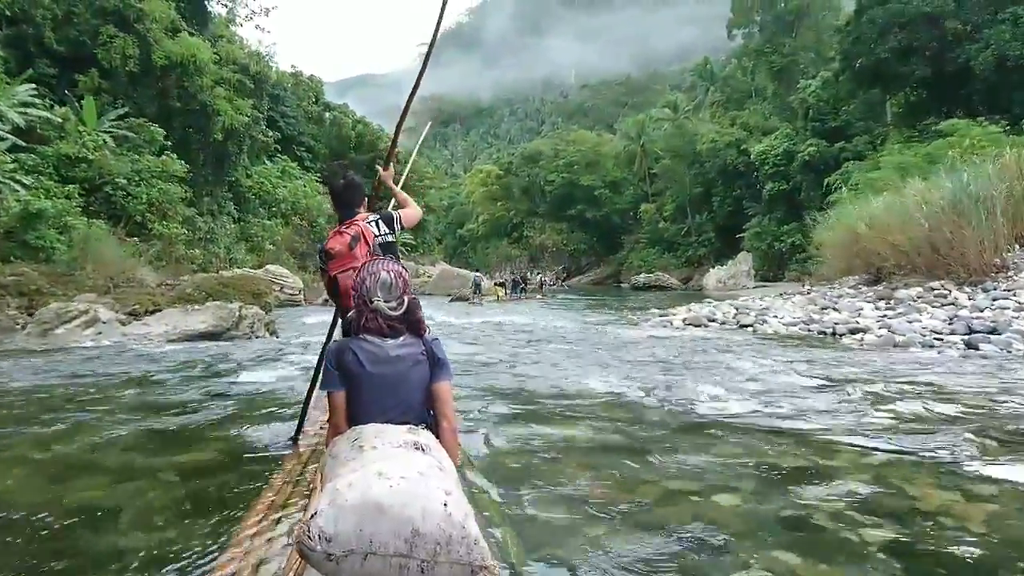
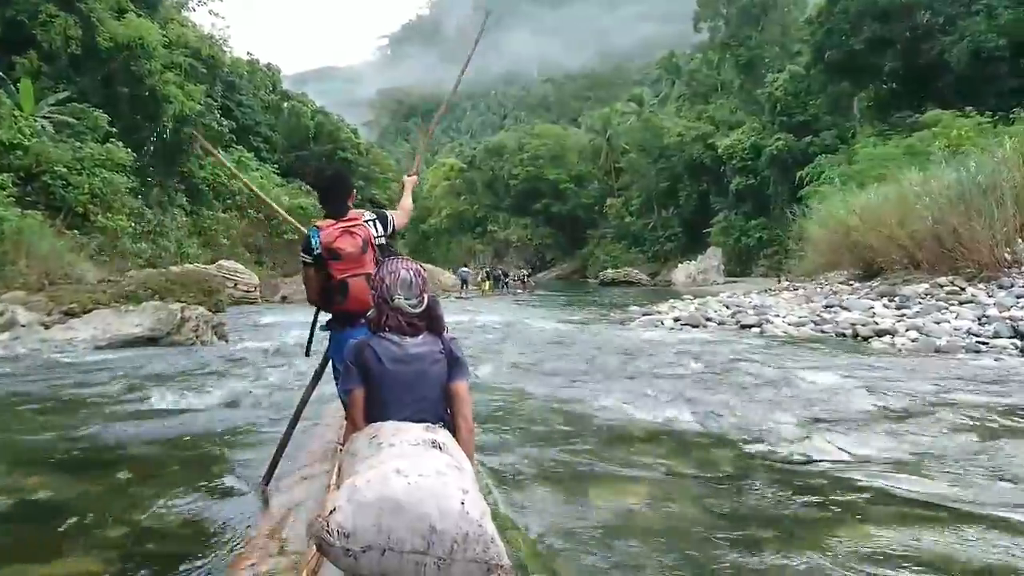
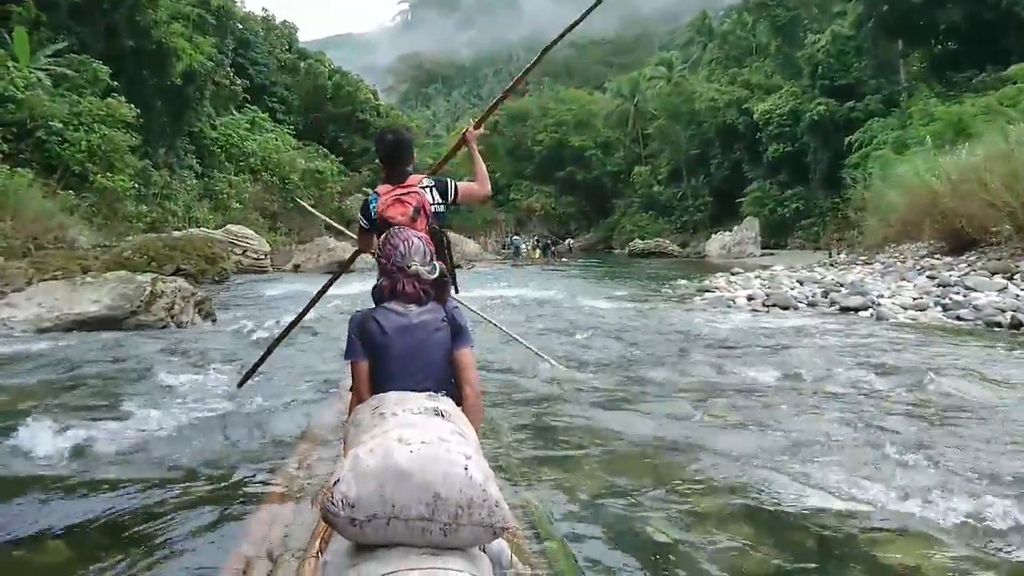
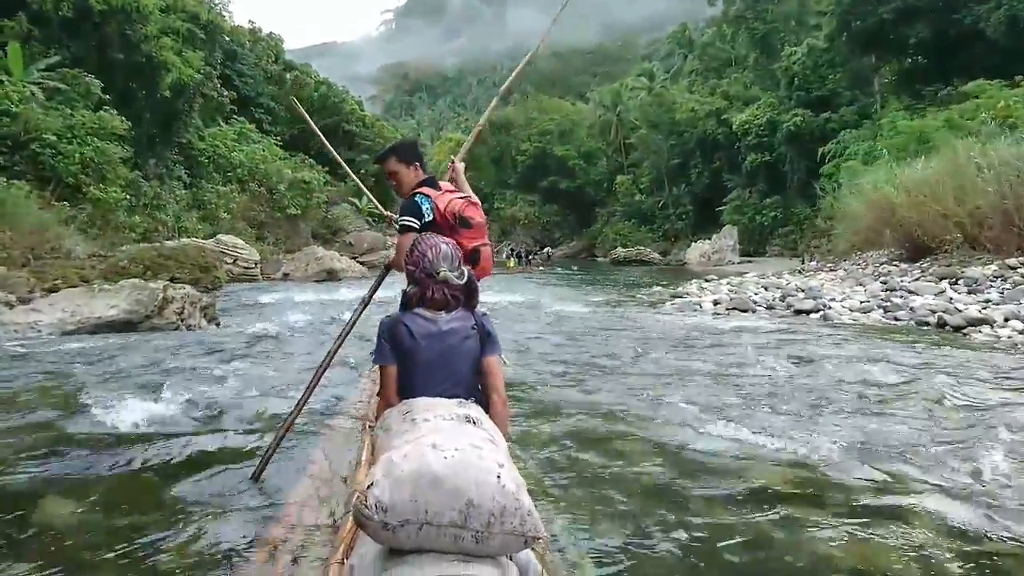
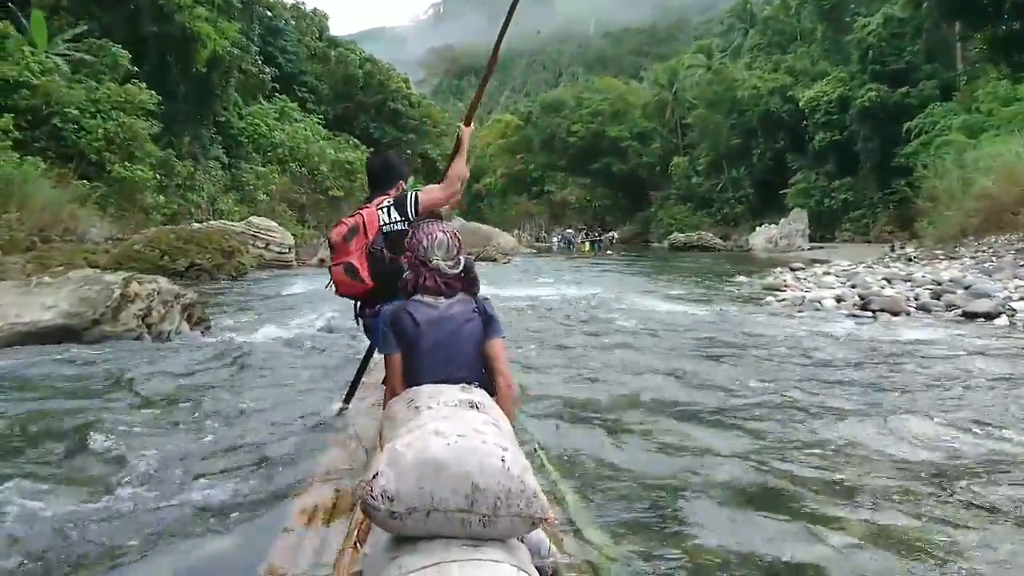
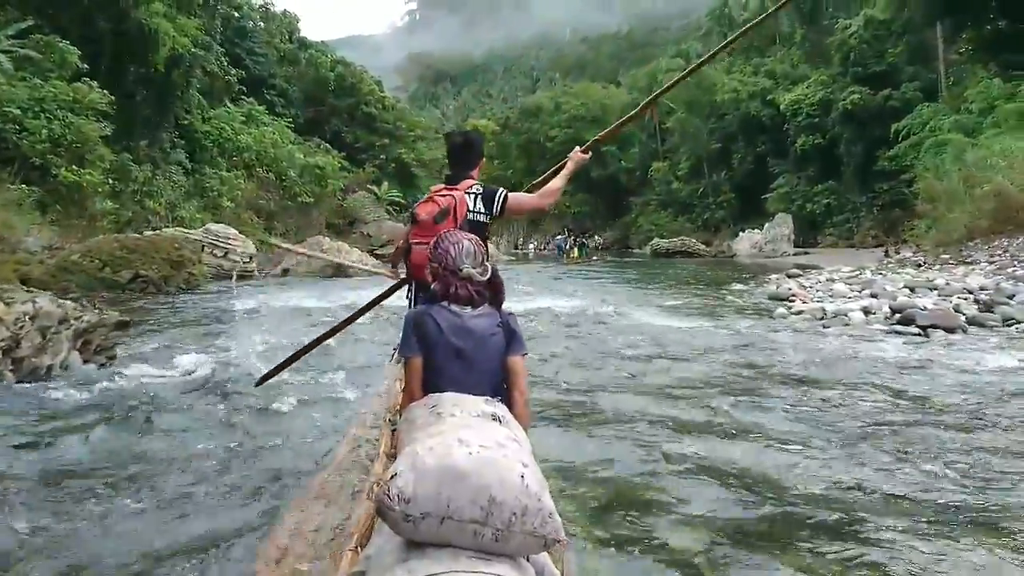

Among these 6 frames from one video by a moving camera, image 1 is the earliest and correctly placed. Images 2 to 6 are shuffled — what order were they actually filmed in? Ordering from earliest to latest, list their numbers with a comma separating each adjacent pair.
2, 4, 3, 5, 6
